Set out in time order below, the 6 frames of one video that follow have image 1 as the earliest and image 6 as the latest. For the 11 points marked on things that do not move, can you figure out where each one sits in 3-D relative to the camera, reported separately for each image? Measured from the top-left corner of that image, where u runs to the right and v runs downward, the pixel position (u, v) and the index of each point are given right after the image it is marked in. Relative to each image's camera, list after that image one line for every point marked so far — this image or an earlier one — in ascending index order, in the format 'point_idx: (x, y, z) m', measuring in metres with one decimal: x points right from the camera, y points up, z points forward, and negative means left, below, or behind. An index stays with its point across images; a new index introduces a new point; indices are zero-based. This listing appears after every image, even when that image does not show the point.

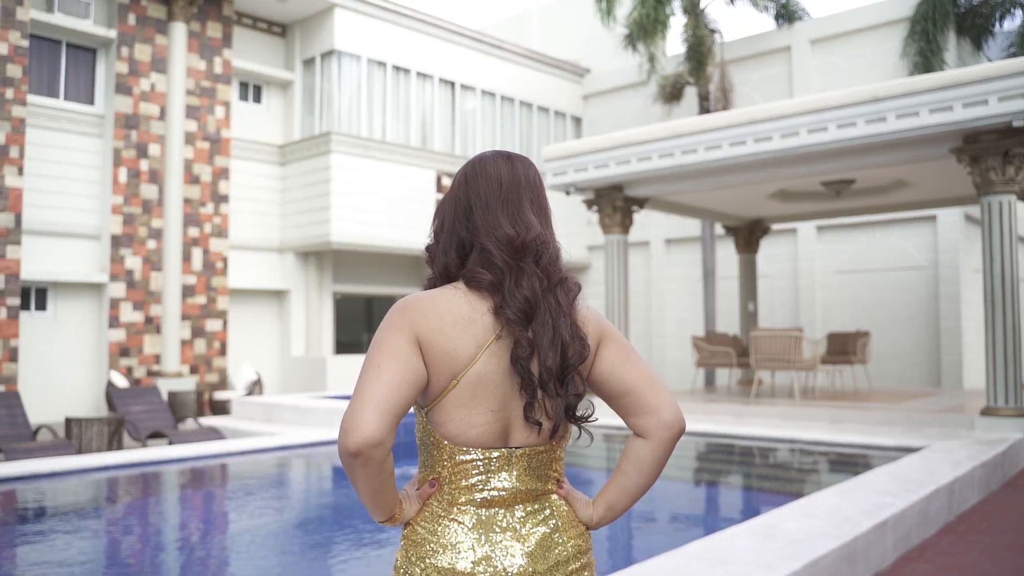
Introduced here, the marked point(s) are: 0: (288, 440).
0: (-2.6, -1.8, +9.6) m
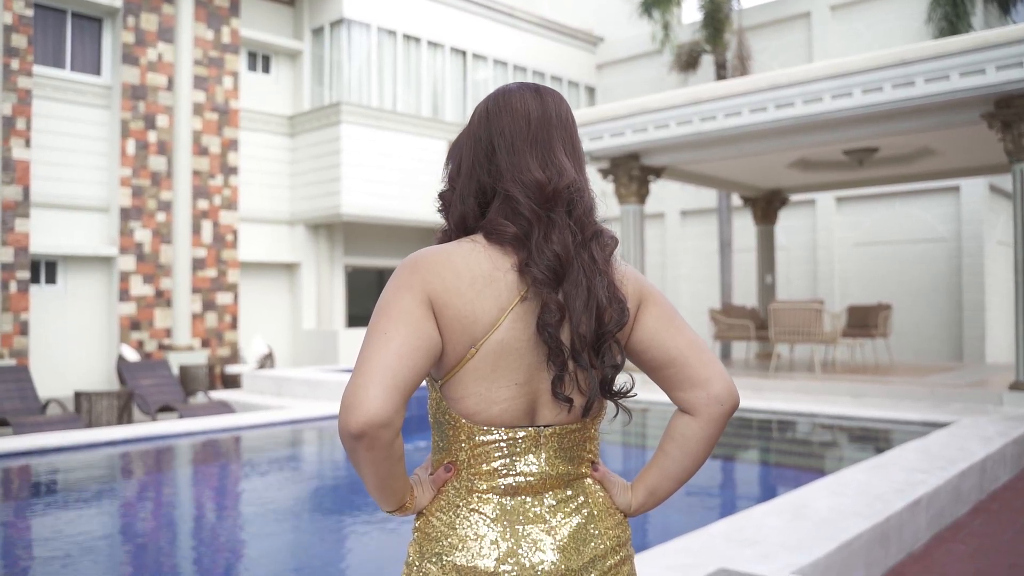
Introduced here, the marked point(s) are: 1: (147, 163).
0: (-2.4, -1.4, +9.5) m
1: (-6.0, +2.1, +13.7) m
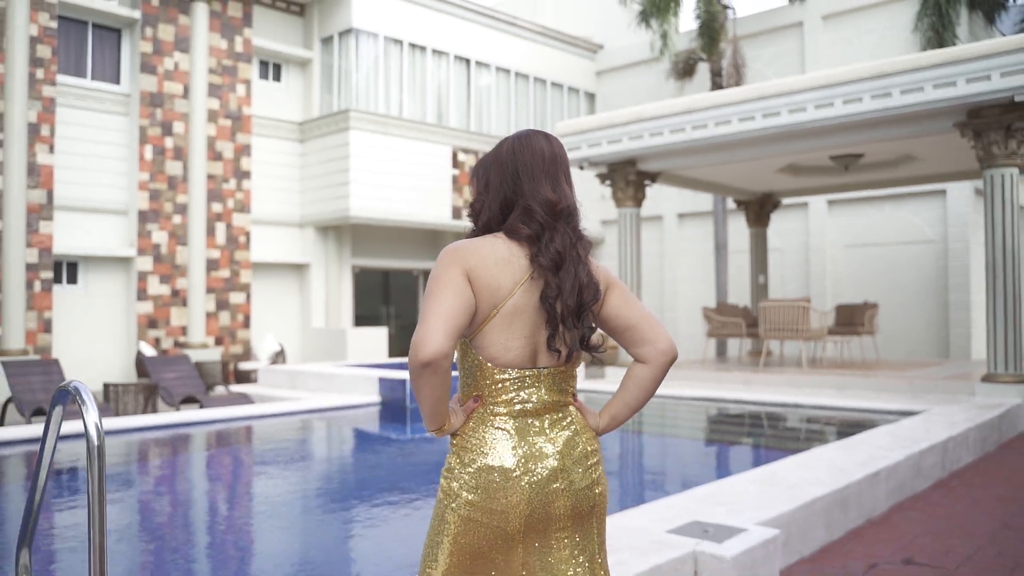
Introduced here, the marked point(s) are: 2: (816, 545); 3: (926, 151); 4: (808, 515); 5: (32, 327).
0: (-2.4, -1.4, +10.0) m
1: (-6.0, +2.1, +14.3) m
2: (+1.5, -1.3, +4.2) m
3: (+5.2, +1.7, +10.5) m
4: (+1.5, -1.1, +4.2) m
5: (-7.4, -0.6, +12.8) m
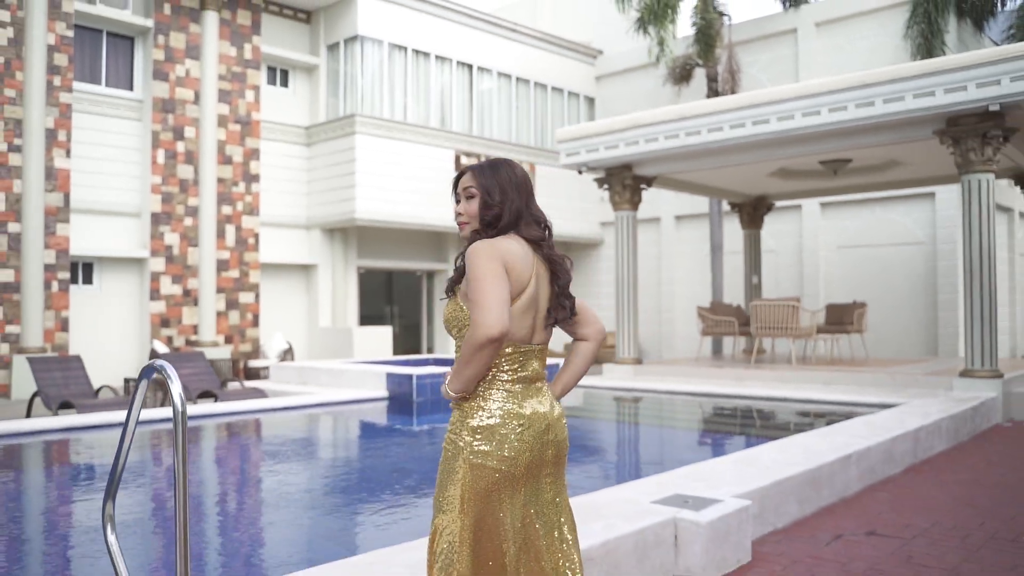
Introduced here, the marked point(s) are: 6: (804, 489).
0: (-2.4, -1.4, +10.5) m
1: (-5.9, +2.1, +14.7) m
2: (+1.5, -1.3, +4.7) m
3: (+5.2, +1.7, +10.9) m
4: (+1.5, -1.1, +4.6) m
5: (-7.4, -0.6, +13.3) m
6: (+1.7, -1.2, +4.9) m
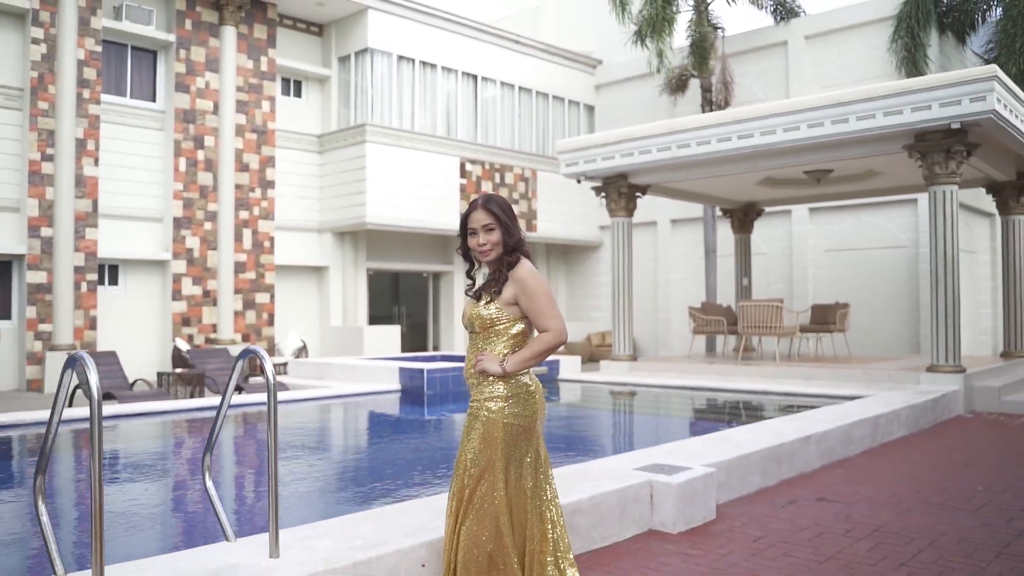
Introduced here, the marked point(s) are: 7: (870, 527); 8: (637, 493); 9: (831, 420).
0: (-2.3, -1.4, +11.3) m
1: (-5.9, +2.0, +15.6) m
2: (+1.6, -1.3, +5.5) m
3: (+5.3, +1.7, +11.7) m
4: (+1.5, -1.1, +5.4) m
5: (-7.3, -0.6, +14.1) m
6: (+1.7, -1.2, +5.7) m
7: (+2.0, -1.3, +4.7) m
8: (+0.7, -1.1, +4.5) m
9: (+2.7, -1.1, +6.9) m
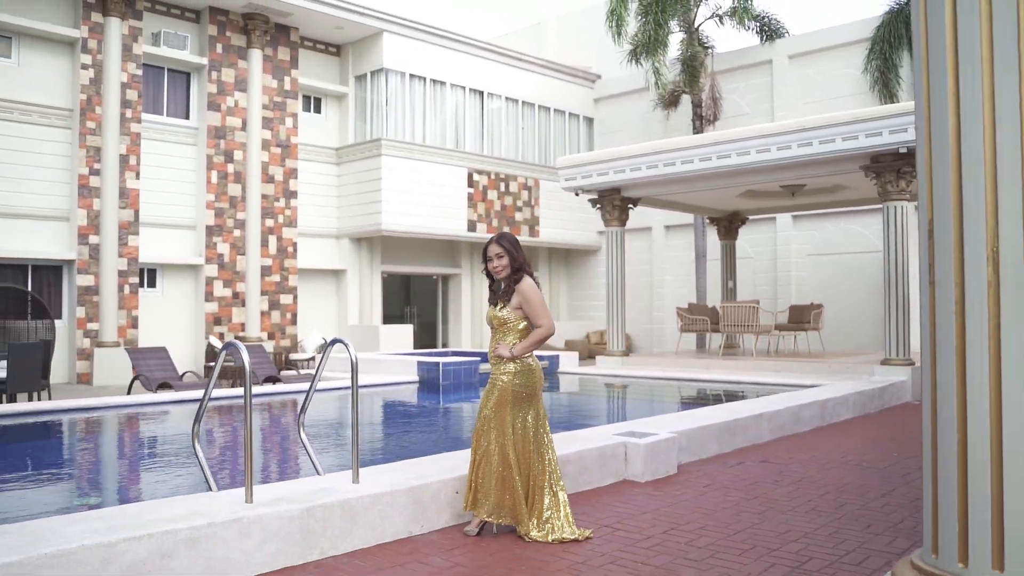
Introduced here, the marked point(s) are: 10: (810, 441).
0: (-2.3, -1.5, +12.7) m
1: (-5.8, +2.0, +16.9) m
2: (+1.6, -1.4, +6.8) m
3: (+5.4, +1.7, +13.1) m
4: (+1.6, -1.2, +6.8) m
5: (-7.2, -0.6, +15.5) m
6: (+1.8, -1.2, +7.0) m
7: (+2.0, -1.4, +6.0) m
8: (+0.7, -1.1, +5.8) m
9: (+2.7, -1.1, +8.3) m
10: (+2.8, -1.4, +7.8) m
